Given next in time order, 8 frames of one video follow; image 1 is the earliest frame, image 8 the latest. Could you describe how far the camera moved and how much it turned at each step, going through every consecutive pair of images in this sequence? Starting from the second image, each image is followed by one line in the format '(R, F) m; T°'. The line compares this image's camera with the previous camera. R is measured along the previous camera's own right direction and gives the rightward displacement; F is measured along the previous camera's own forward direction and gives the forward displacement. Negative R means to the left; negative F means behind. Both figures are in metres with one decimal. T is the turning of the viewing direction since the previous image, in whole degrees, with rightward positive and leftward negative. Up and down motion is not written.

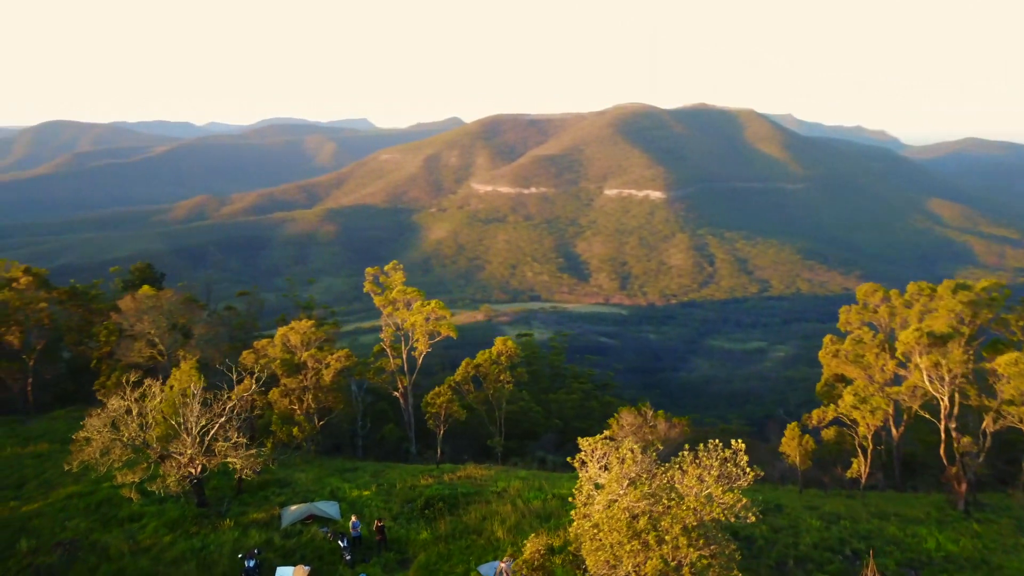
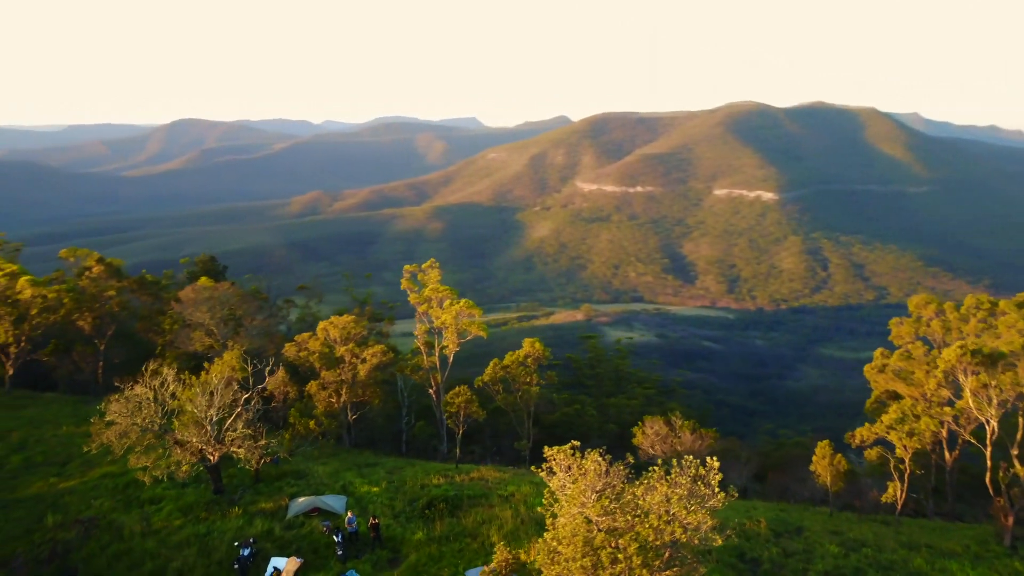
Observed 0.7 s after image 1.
(+3.0, +0.6) m; -7°
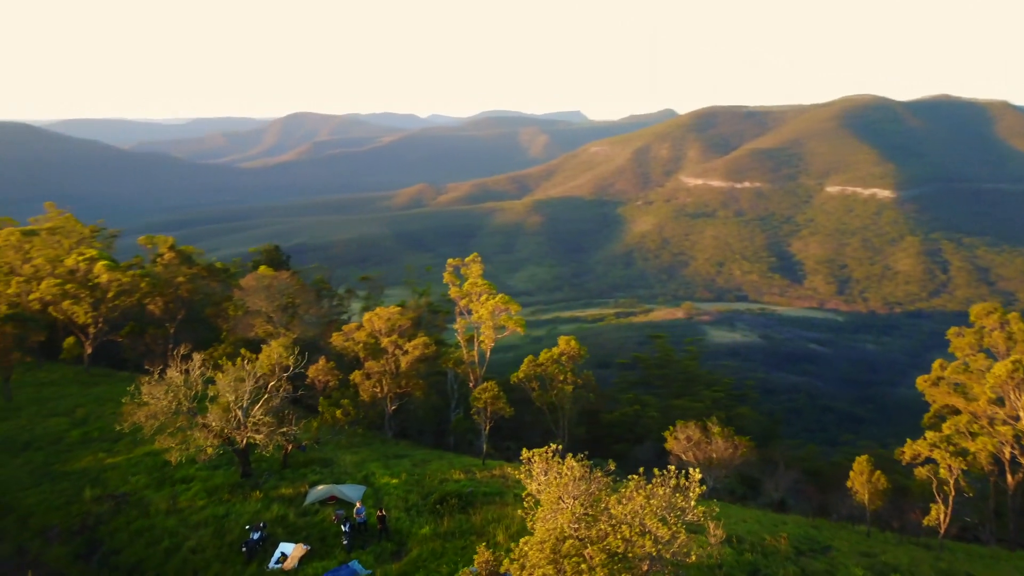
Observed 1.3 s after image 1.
(+2.5, +0.6) m; -7°
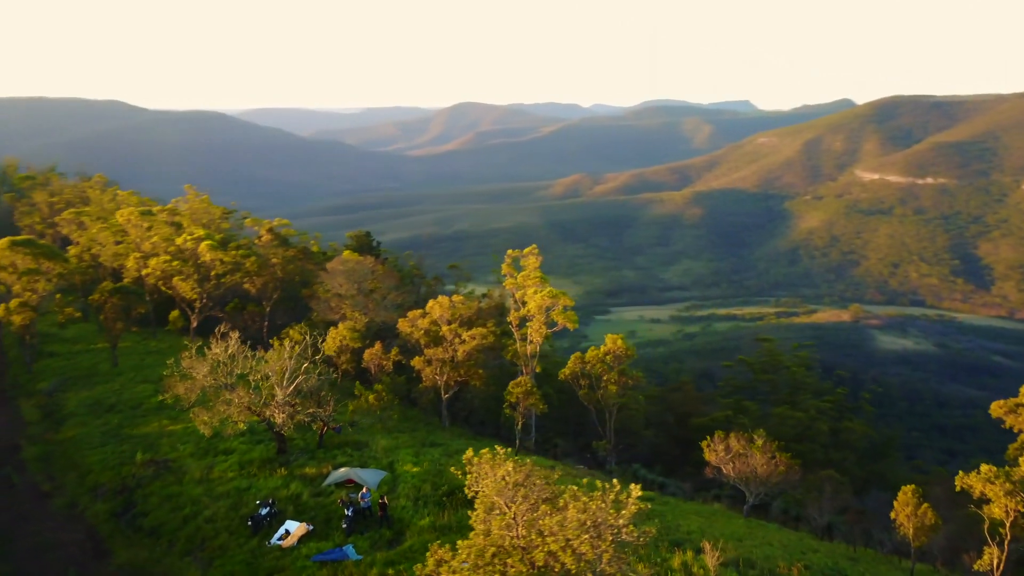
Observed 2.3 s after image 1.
(+4.2, +1.1) m; -11°
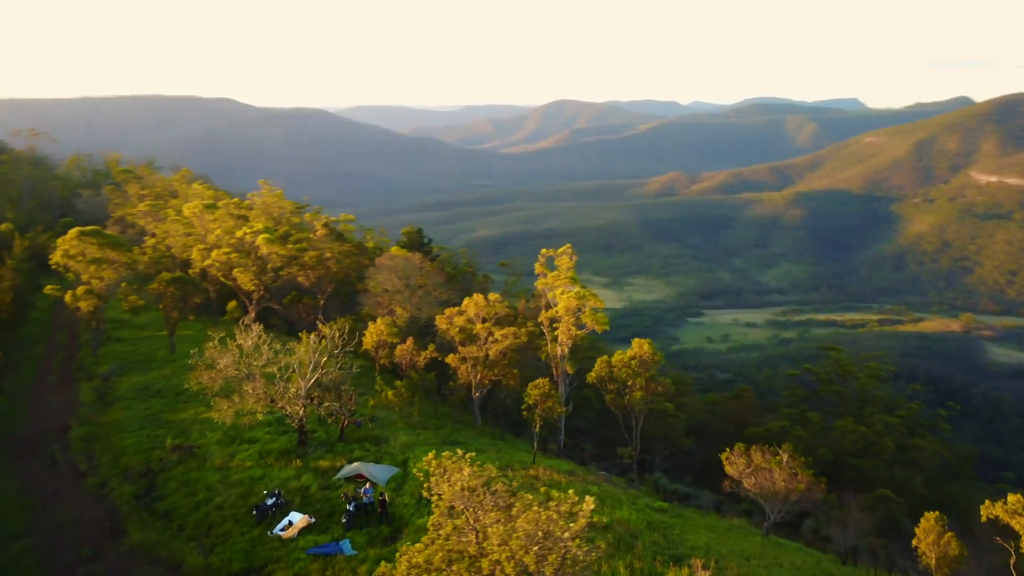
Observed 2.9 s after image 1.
(+2.5, +0.6) m; -6°
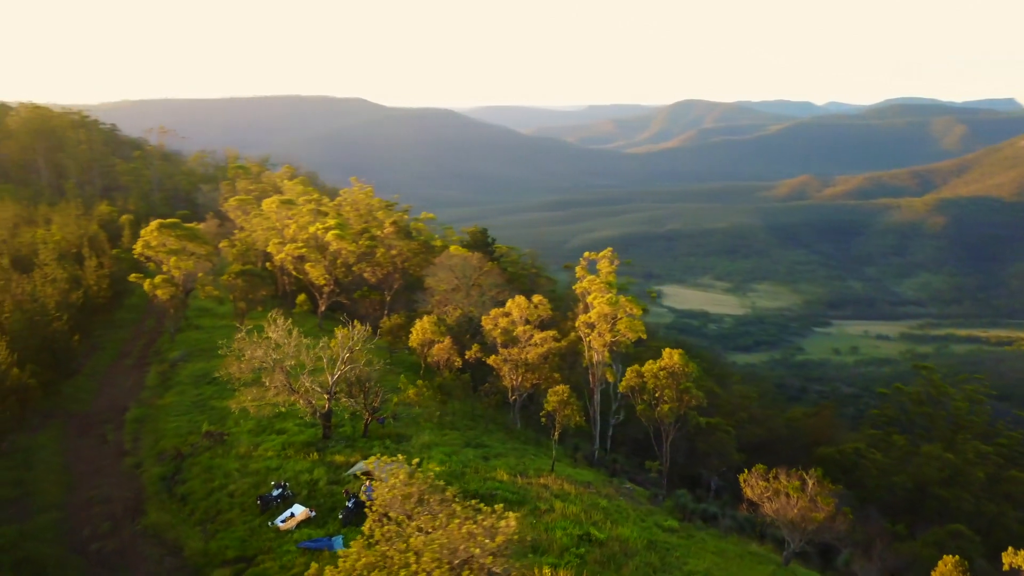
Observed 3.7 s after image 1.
(+3.3, +0.8) m; -8°
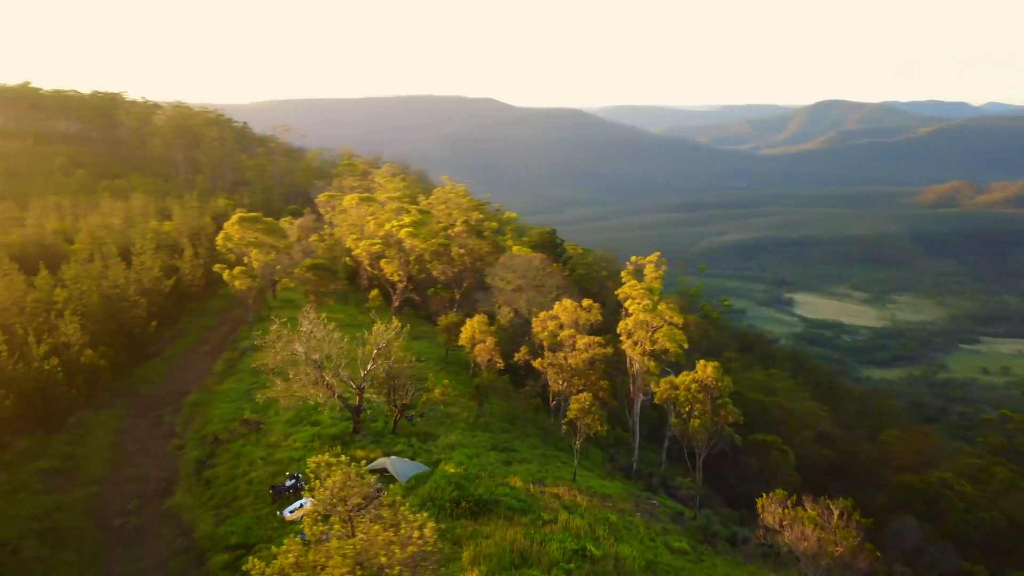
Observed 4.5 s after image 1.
(+3.3, +0.8) m; -9°
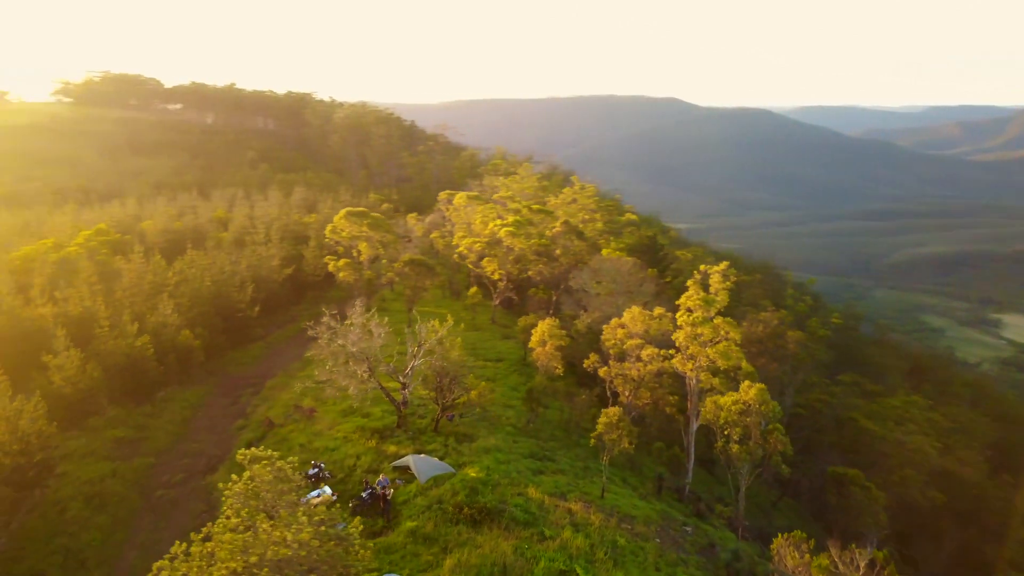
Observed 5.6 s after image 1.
(+4.5, +1.3) m; -12°
